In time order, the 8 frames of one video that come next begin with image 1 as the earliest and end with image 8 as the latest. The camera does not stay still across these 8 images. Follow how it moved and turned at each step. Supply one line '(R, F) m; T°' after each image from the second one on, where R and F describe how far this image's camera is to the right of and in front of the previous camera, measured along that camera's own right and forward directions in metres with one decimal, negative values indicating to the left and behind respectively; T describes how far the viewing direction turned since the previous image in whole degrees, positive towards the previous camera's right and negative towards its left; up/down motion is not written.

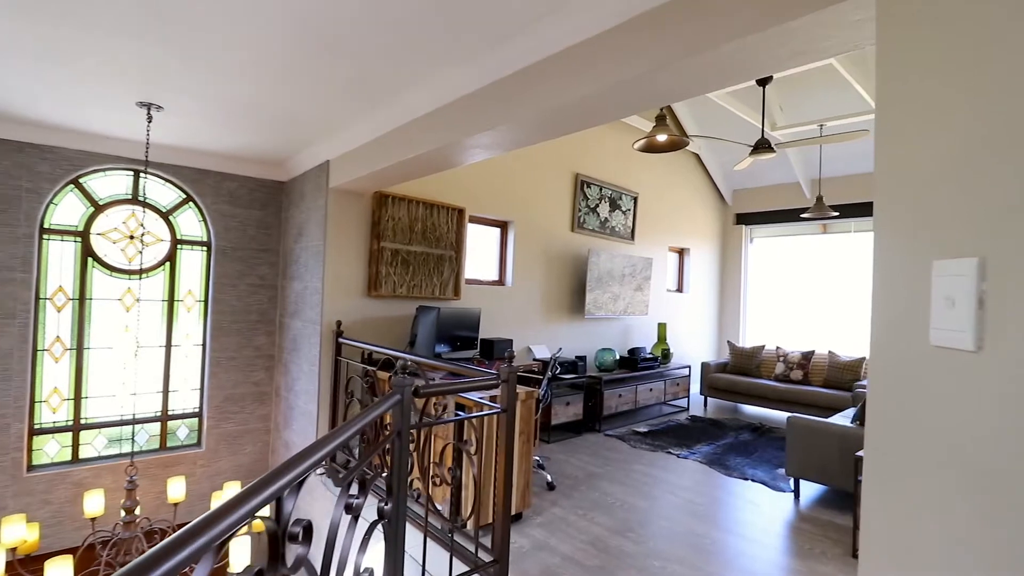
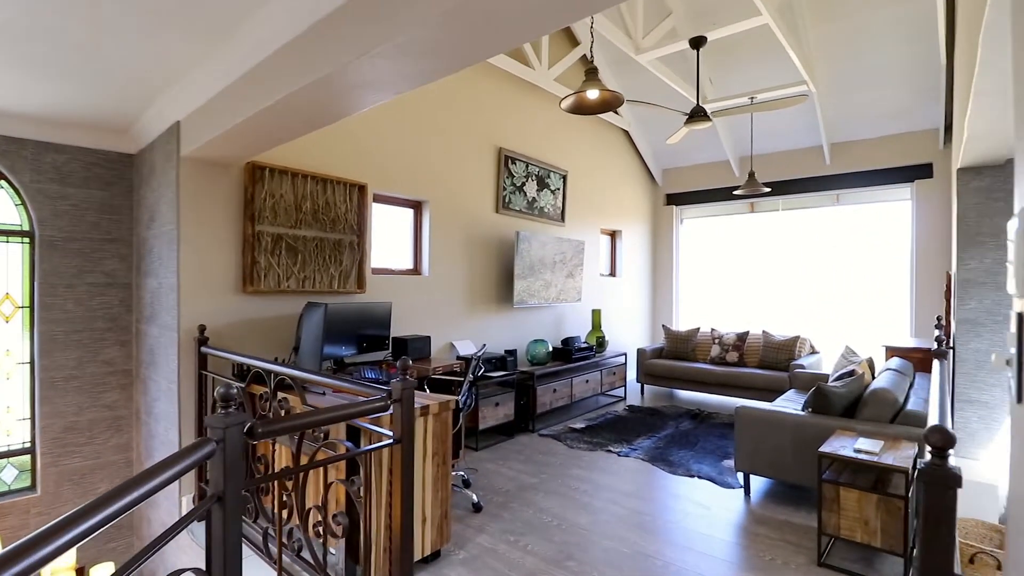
(+0.1, +0.5) m; +7°
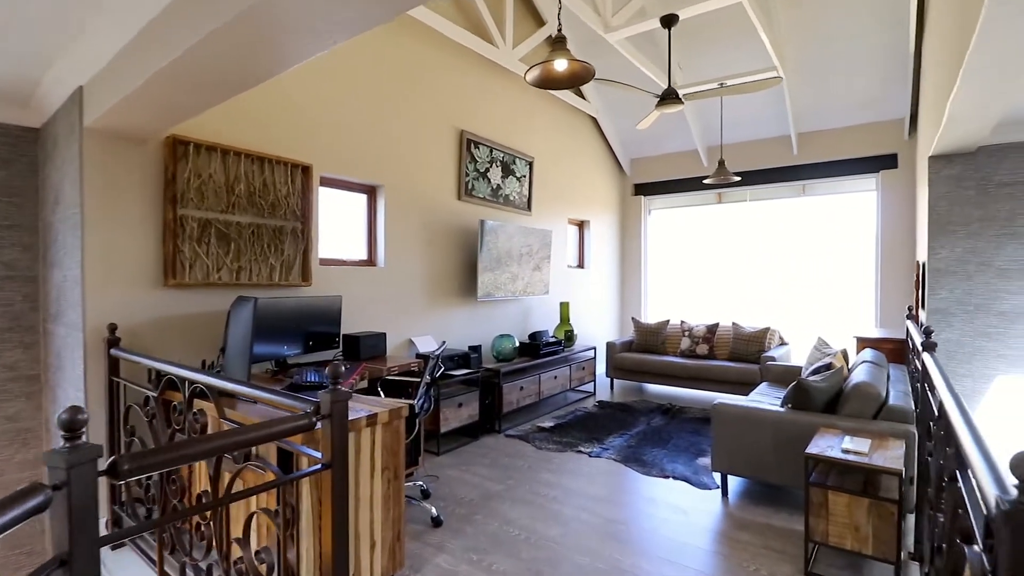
(0.0, +0.3) m; +4°
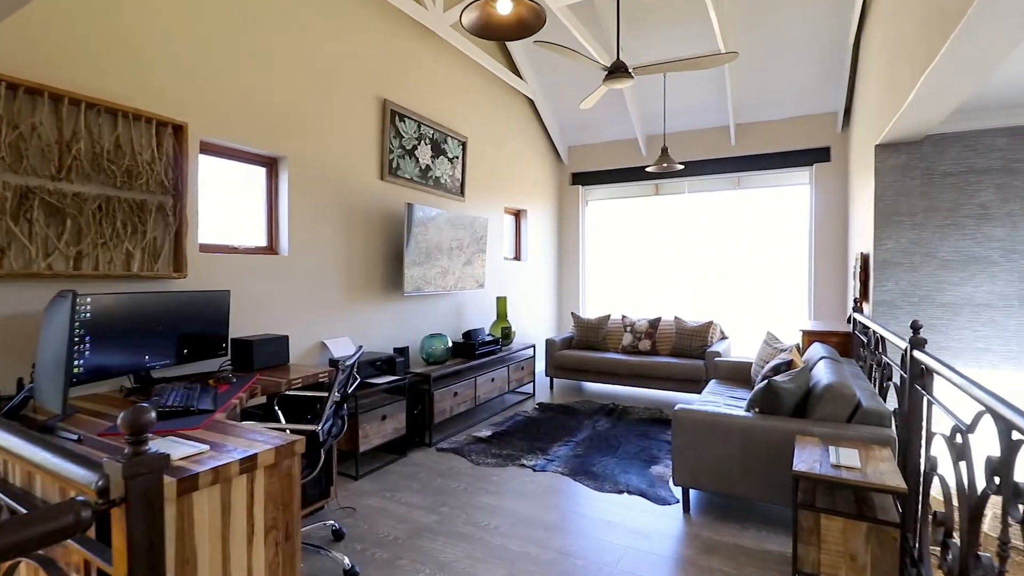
(0.0, +0.5) m; +8°
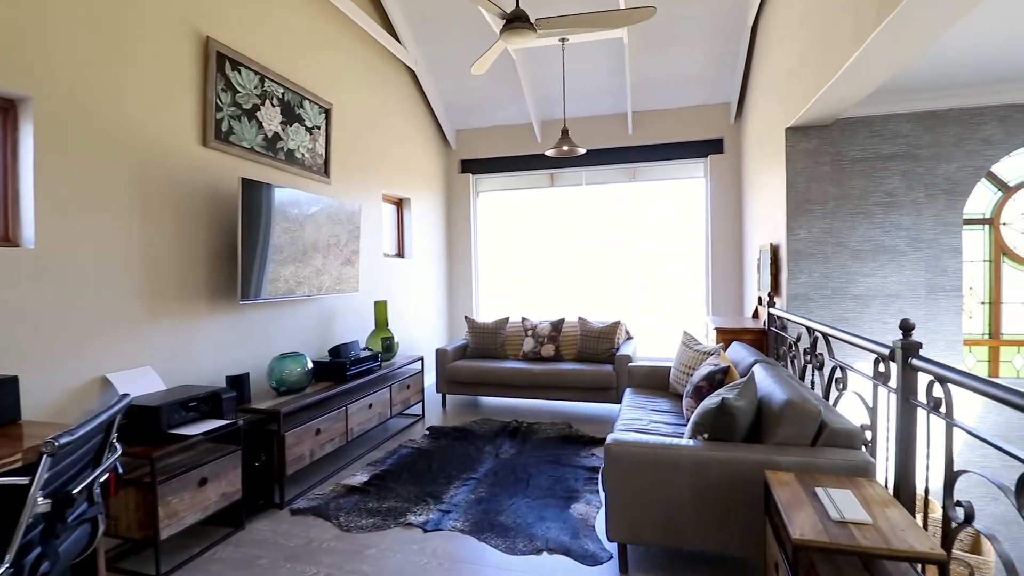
(0.0, +0.7) m; +13°
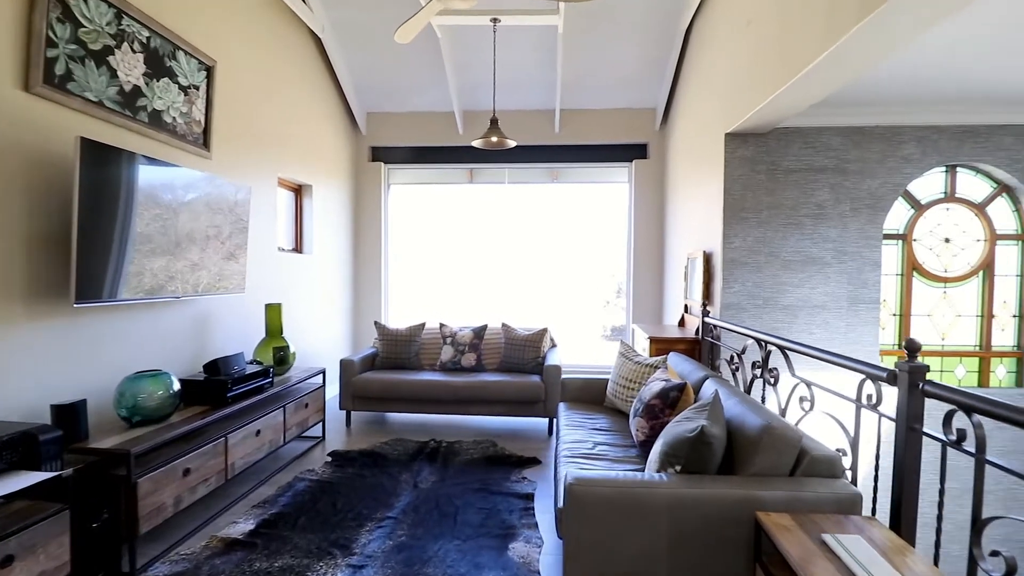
(-0.1, +0.4) m; +11°
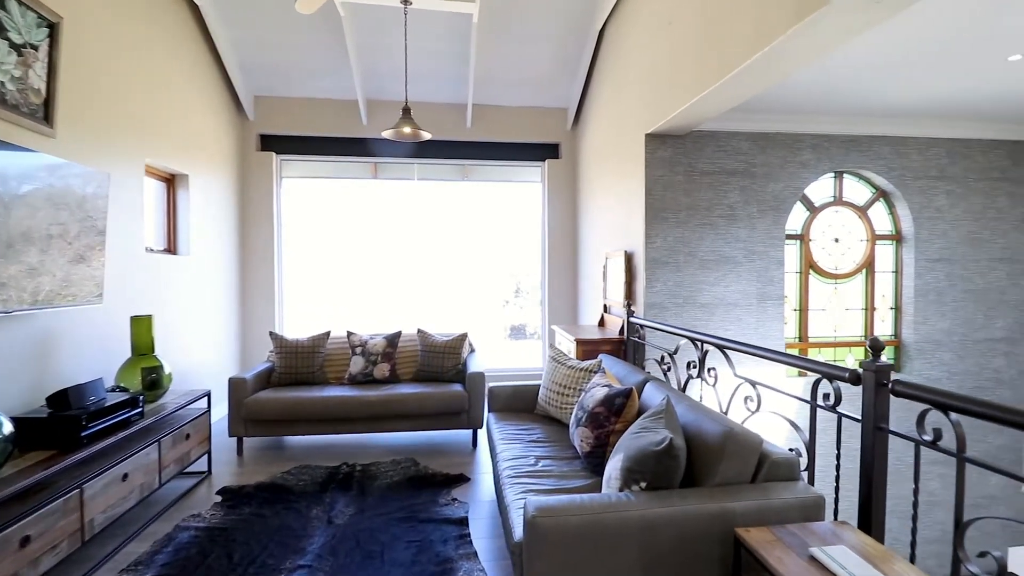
(-0.2, +0.2) m; +12°
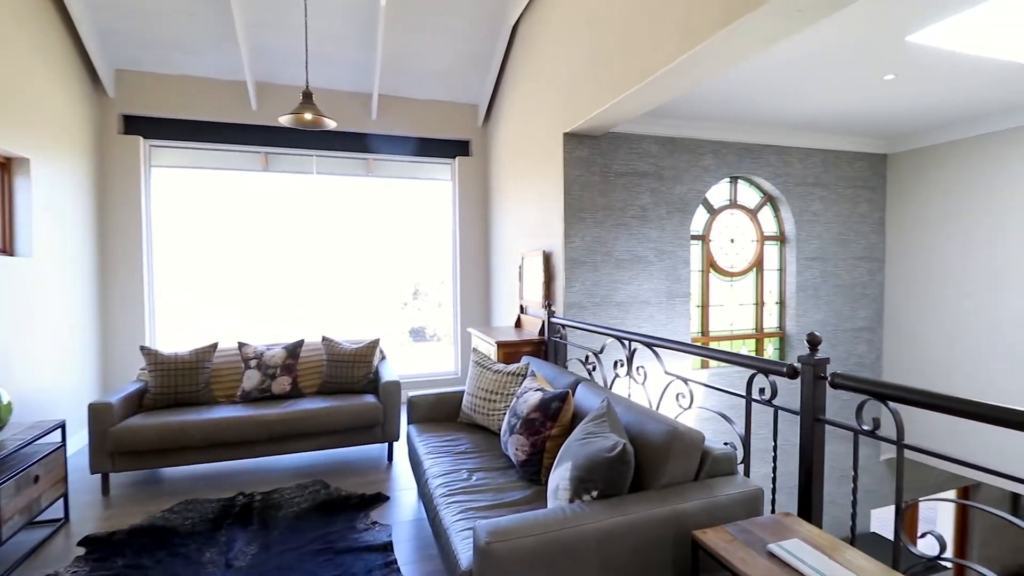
(-0.1, +0.1) m; +11°
